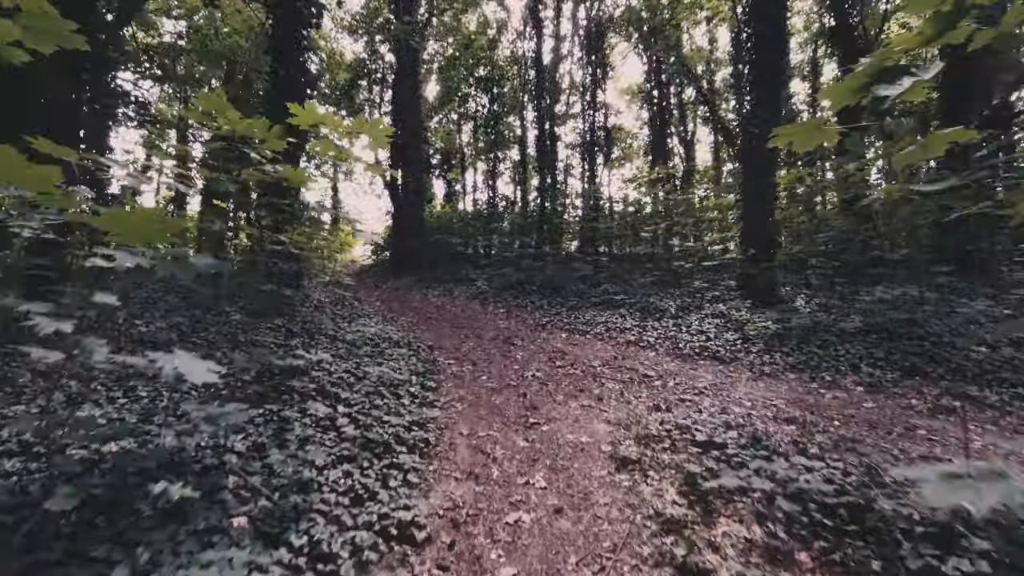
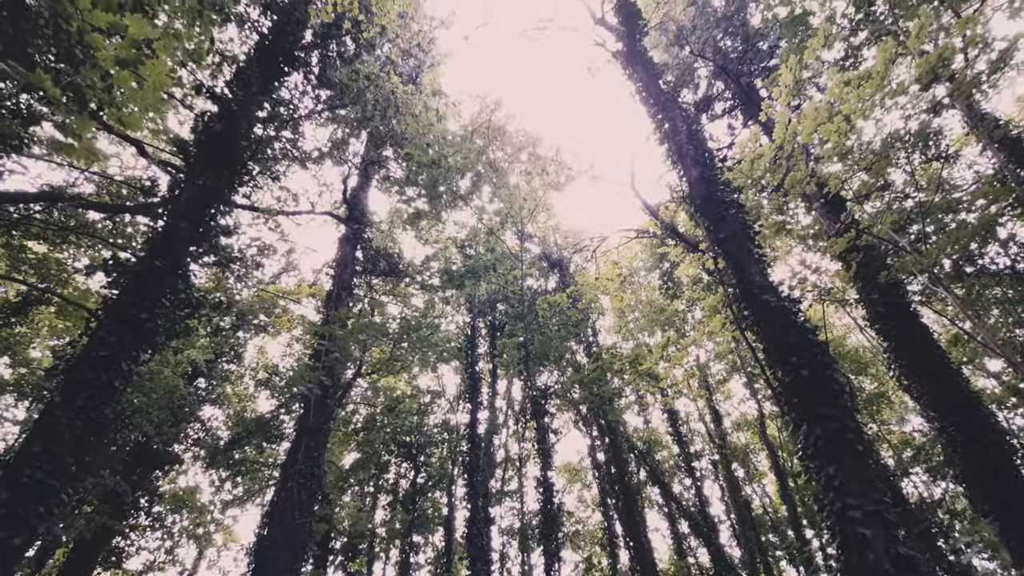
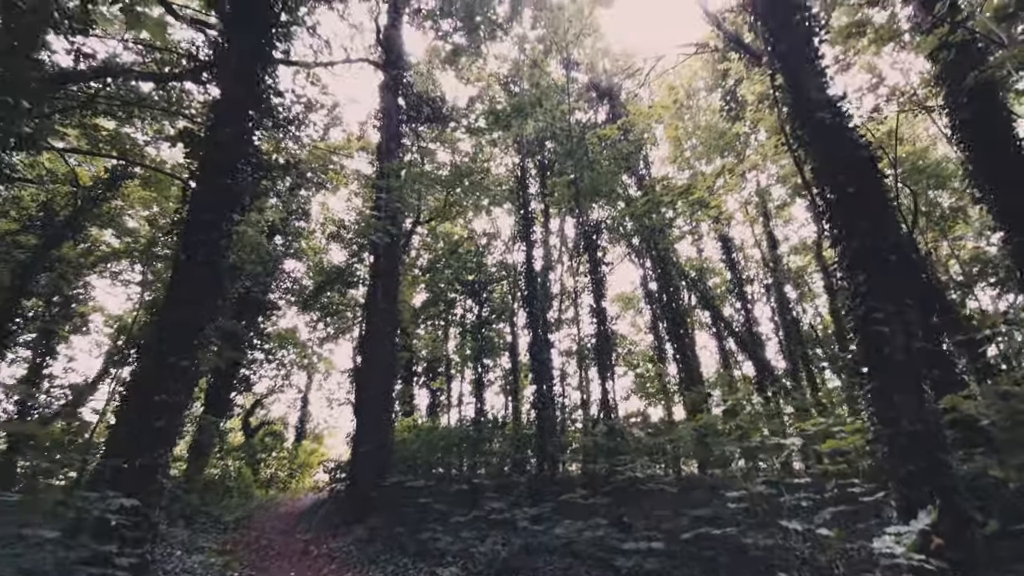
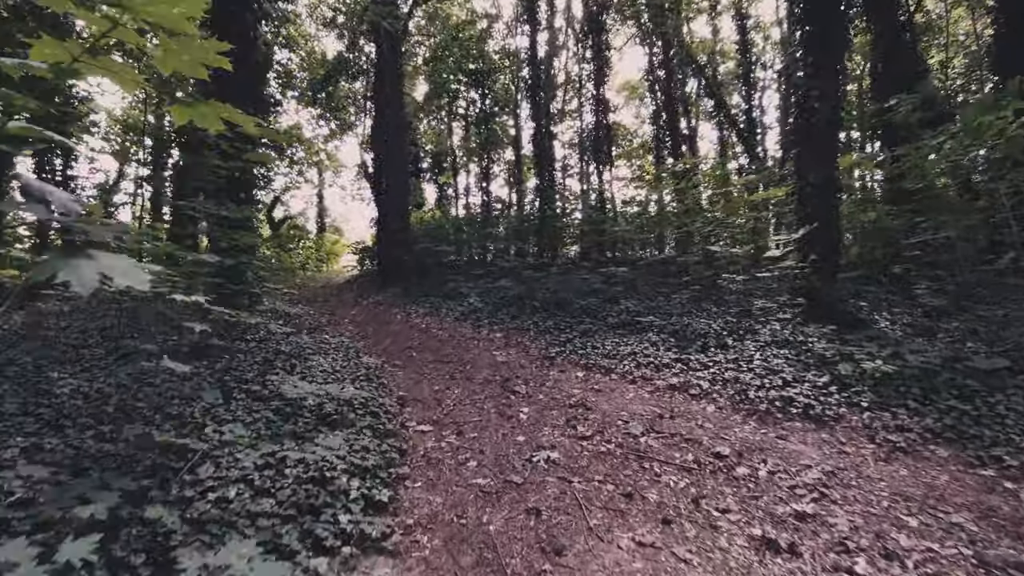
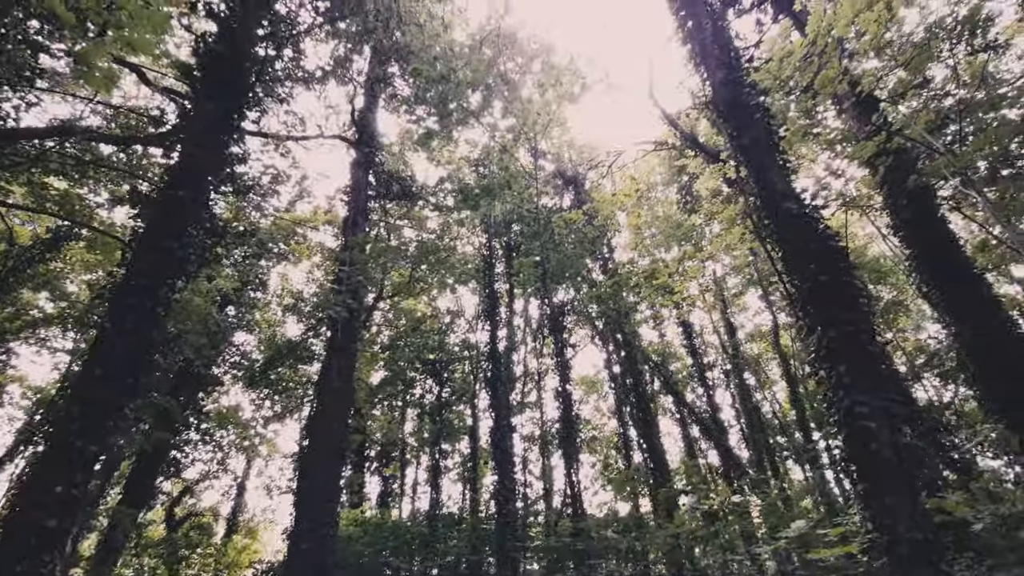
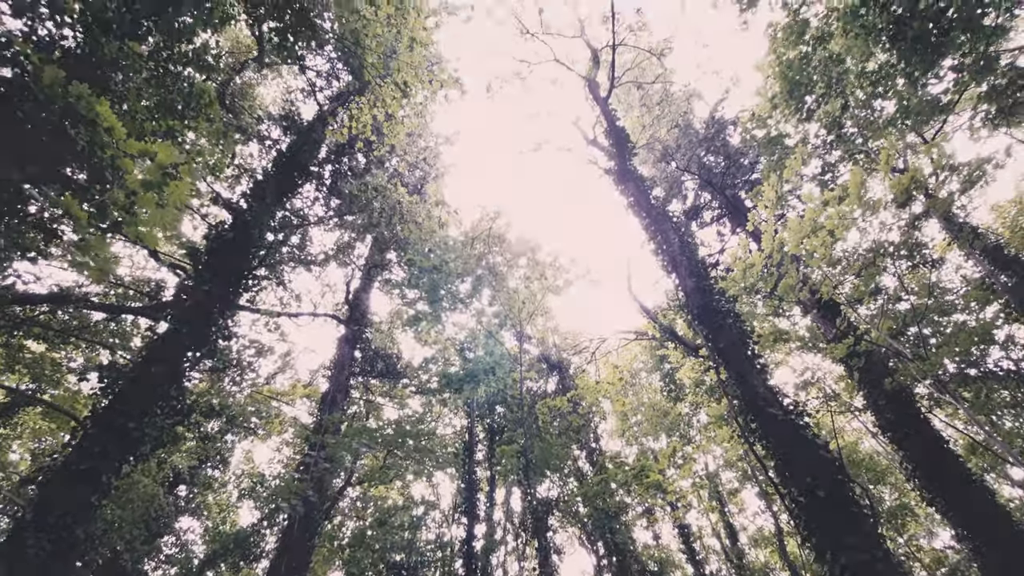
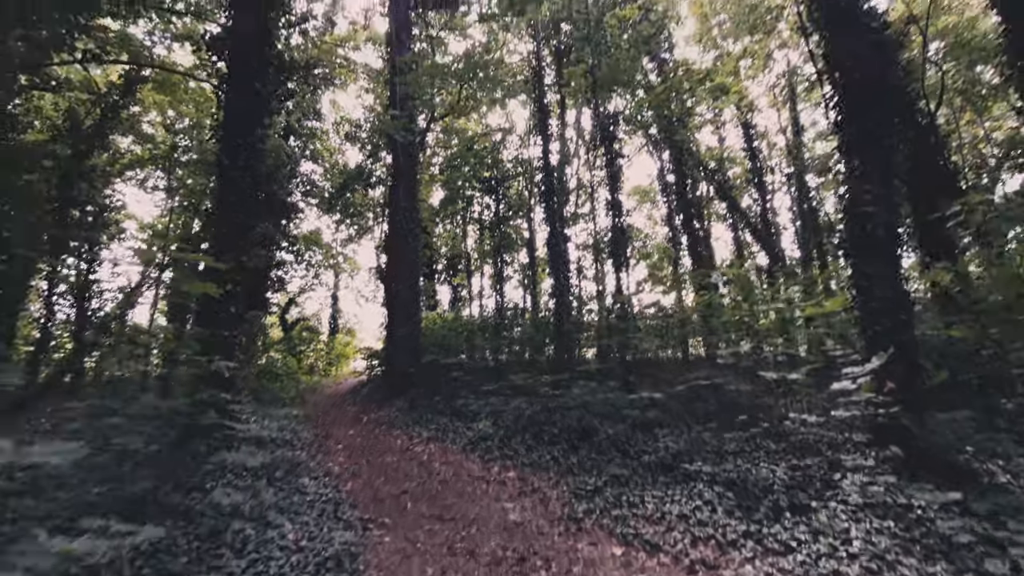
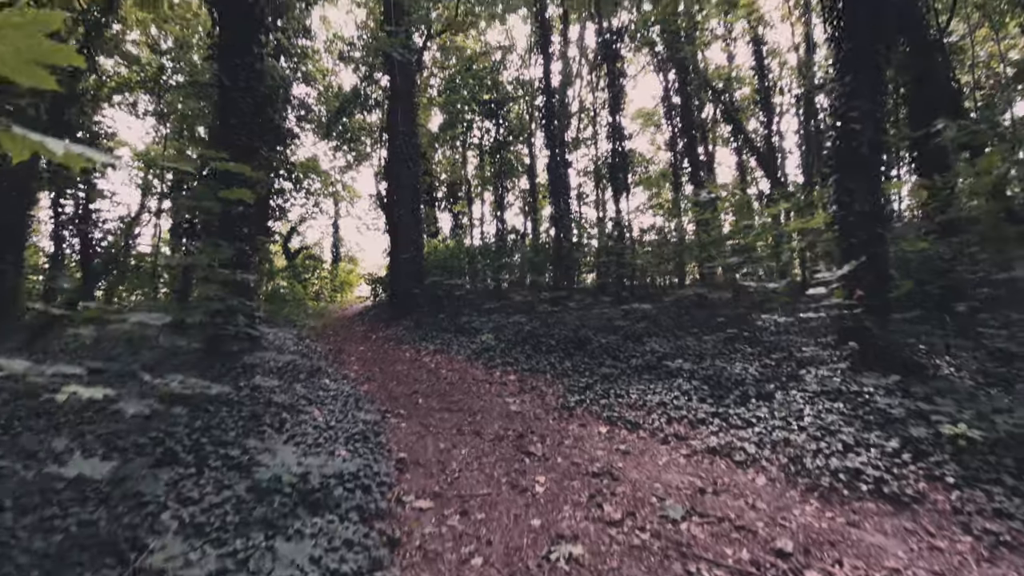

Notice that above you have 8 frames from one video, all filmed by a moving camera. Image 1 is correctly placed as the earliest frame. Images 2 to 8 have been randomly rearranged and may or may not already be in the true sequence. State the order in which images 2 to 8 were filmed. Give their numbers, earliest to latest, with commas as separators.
4, 8, 7, 3, 5, 2, 6
